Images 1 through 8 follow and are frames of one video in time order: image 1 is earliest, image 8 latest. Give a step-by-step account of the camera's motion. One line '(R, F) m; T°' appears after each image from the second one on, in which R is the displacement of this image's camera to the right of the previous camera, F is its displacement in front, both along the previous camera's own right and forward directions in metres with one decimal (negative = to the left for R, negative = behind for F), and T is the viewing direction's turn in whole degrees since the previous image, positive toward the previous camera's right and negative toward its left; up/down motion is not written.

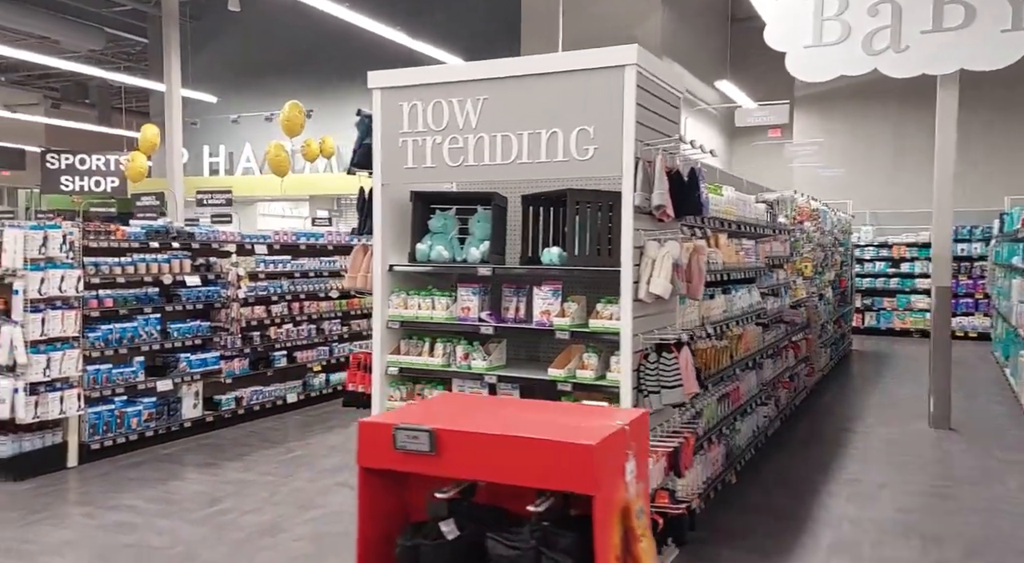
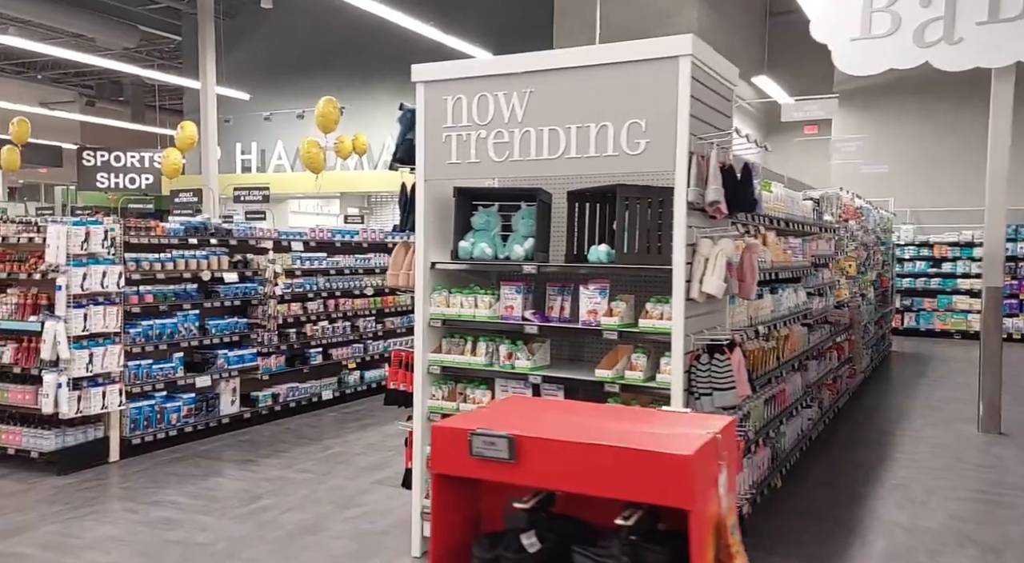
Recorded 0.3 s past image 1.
(-0.1, +0.1) m; -2°
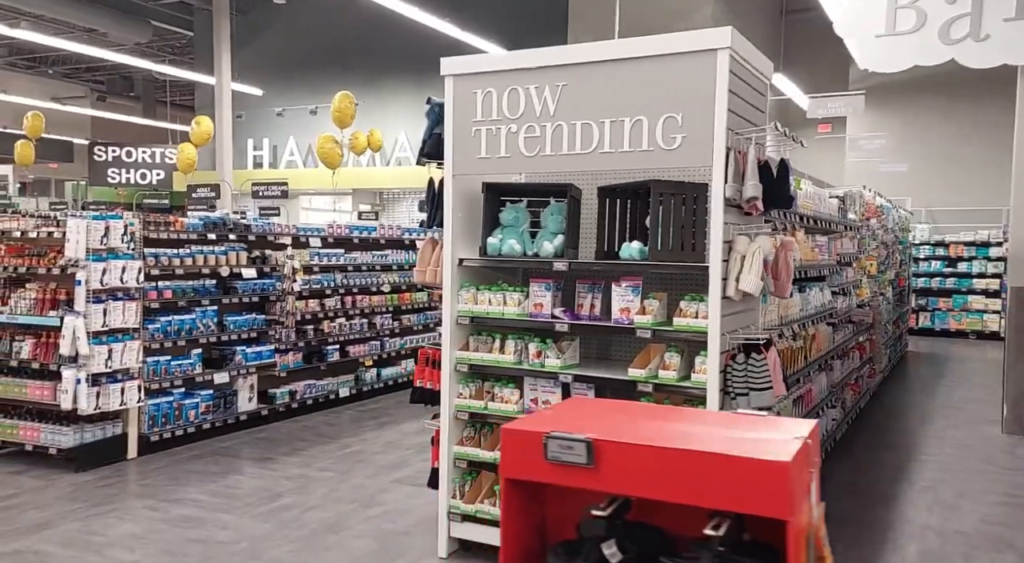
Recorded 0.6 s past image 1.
(-0.1, +0.1) m; -1°
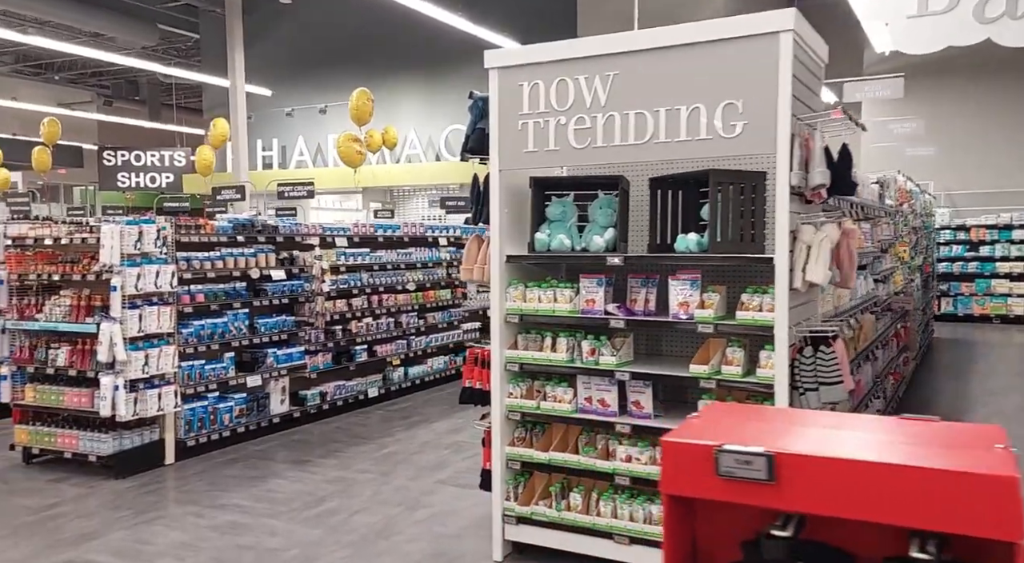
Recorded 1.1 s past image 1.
(-0.2, +0.1) m; -1°
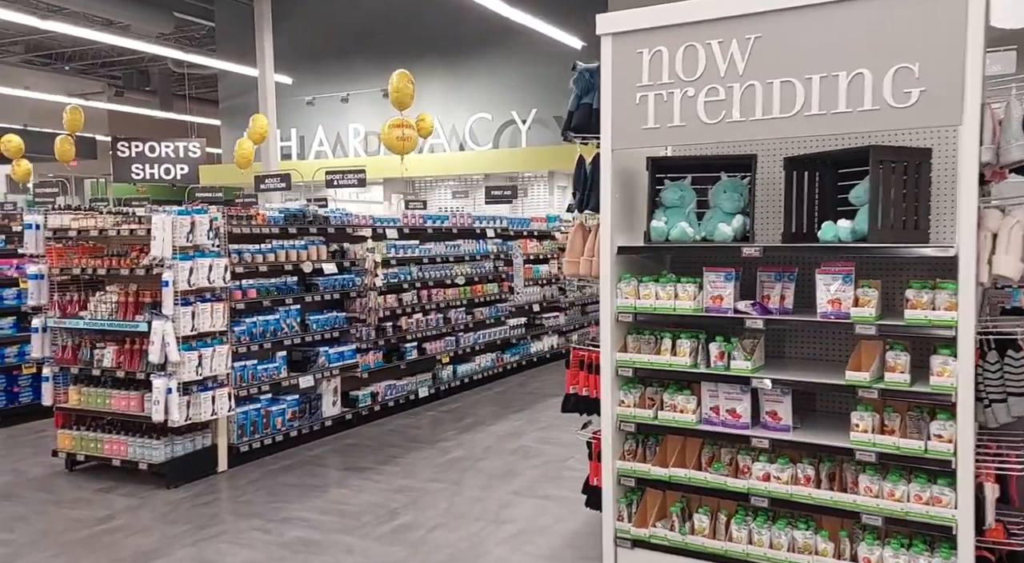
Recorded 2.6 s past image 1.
(-0.4, +0.5) m; -1°
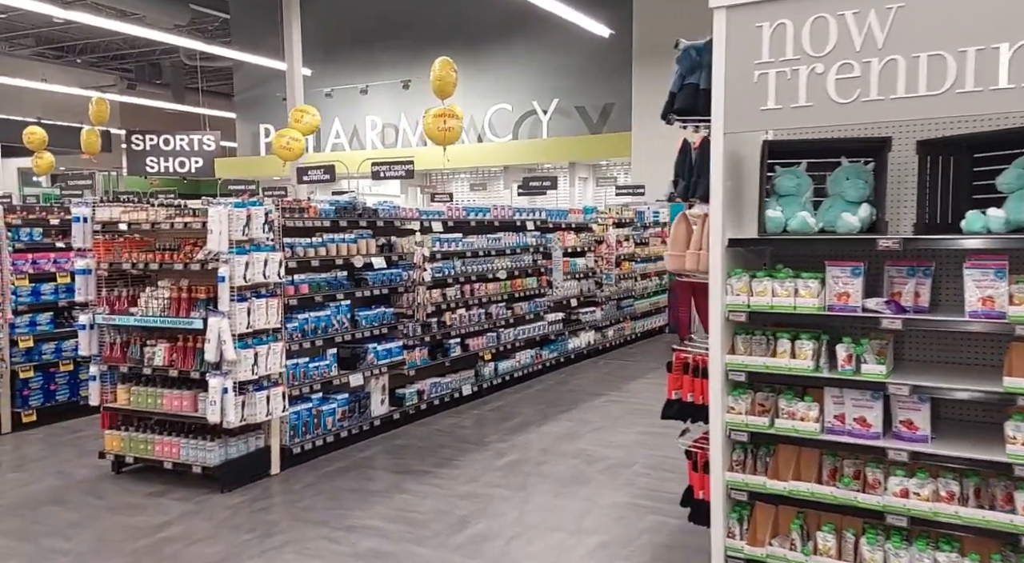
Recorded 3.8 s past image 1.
(-0.4, +0.3) m; -1°
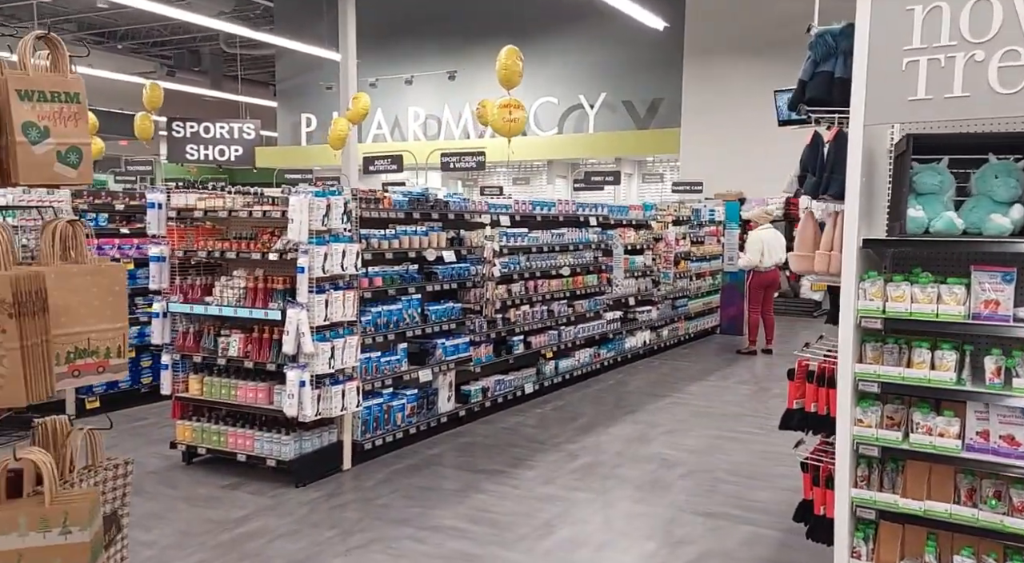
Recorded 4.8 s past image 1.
(-0.3, +0.2) m; -2°
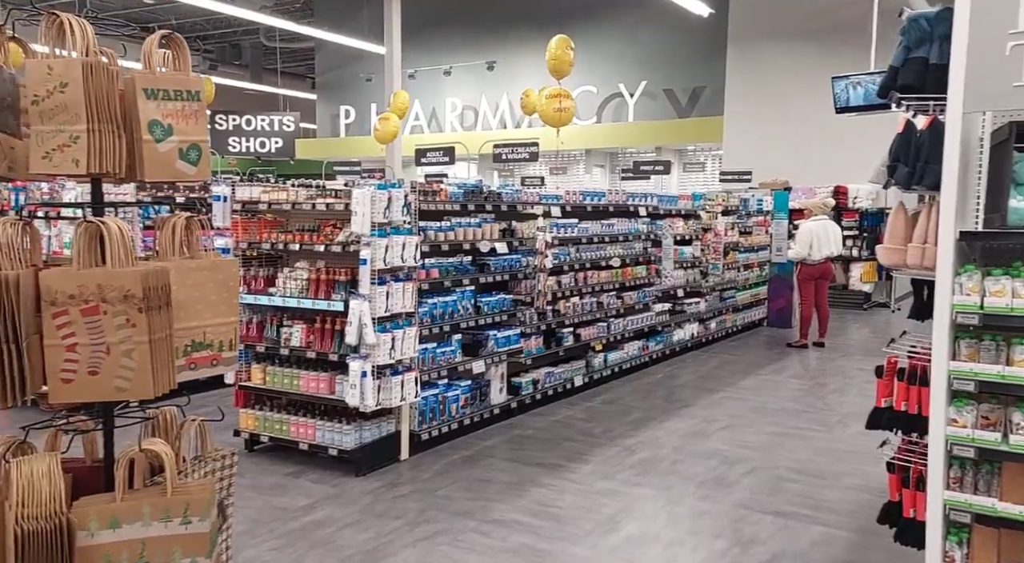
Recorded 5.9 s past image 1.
(-0.2, +0.1) m; -2°
